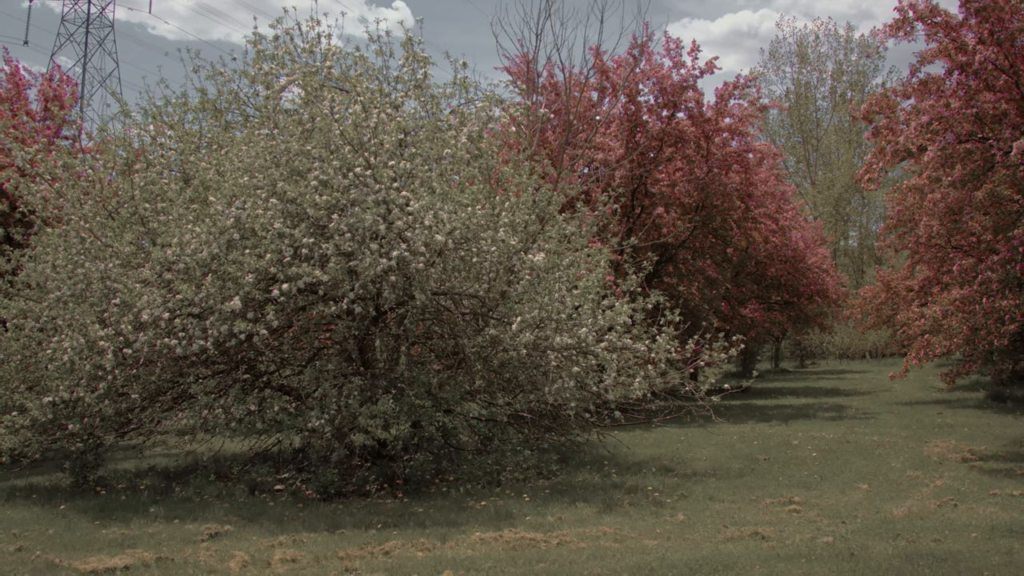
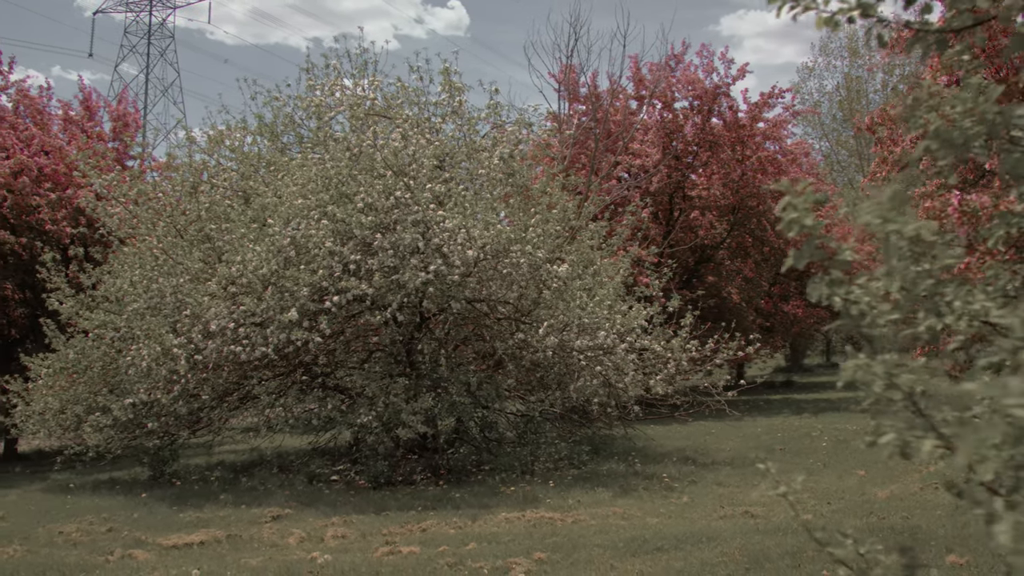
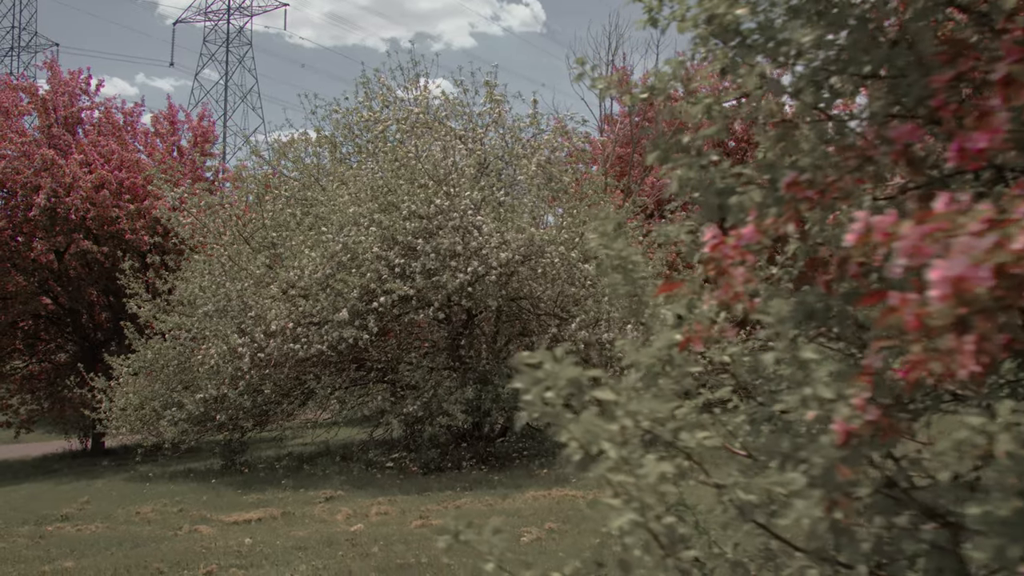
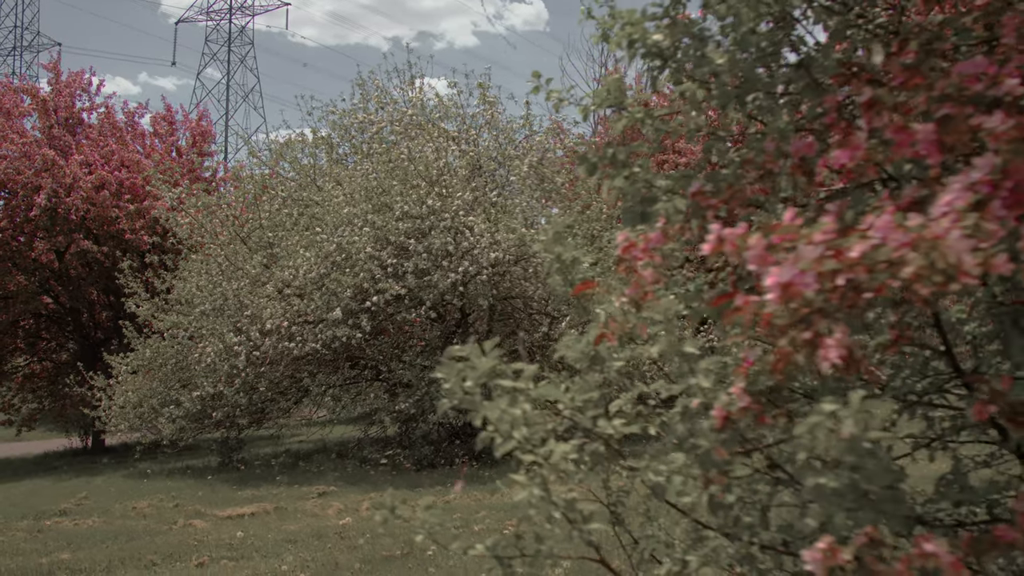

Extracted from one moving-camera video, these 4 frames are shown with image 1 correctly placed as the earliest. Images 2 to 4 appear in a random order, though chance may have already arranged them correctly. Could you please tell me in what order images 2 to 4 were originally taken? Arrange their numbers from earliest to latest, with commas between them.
2, 3, 4
